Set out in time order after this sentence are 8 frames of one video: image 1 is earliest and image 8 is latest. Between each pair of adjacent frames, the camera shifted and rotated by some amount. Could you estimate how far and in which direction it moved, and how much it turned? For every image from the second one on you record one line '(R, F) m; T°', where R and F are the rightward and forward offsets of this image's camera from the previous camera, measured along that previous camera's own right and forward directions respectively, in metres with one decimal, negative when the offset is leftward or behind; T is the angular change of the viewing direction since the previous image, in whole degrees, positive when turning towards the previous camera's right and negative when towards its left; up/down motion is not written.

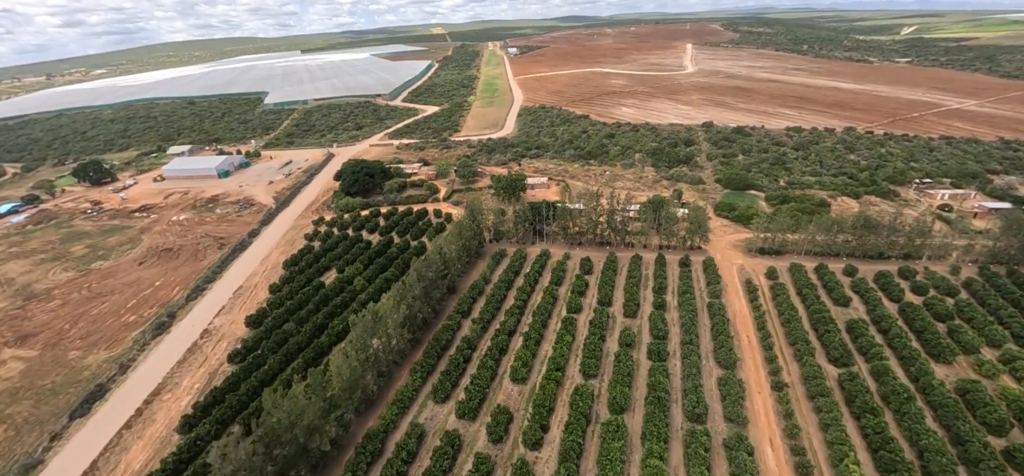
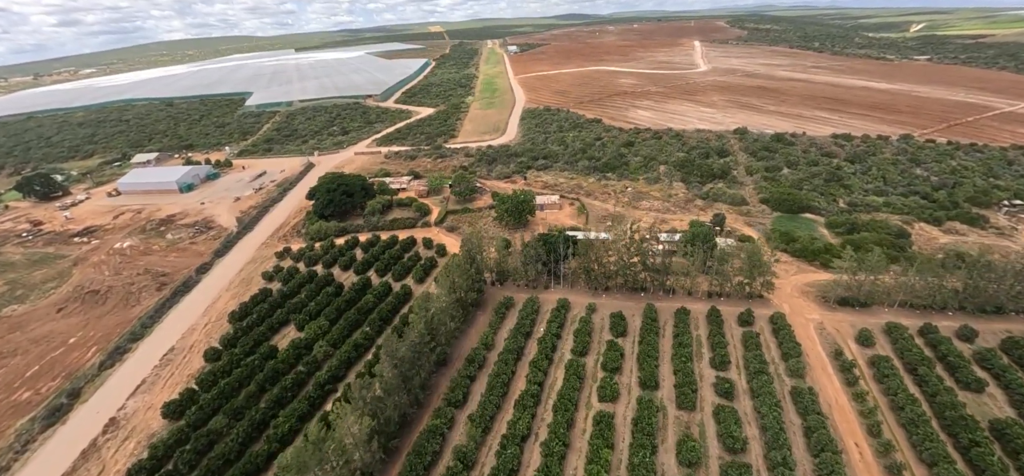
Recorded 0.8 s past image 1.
(-0.7, +7.9) m; 0°
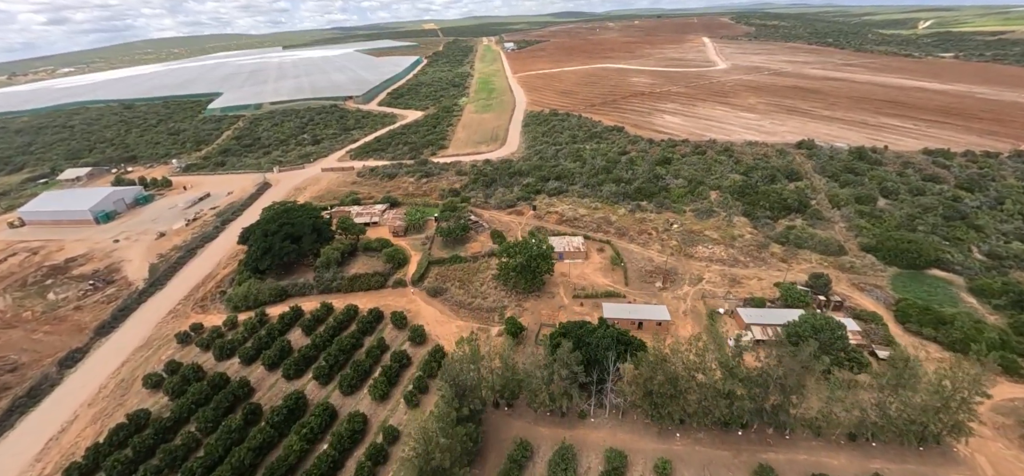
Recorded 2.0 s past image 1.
(-0.9, +11.3) m; +1°
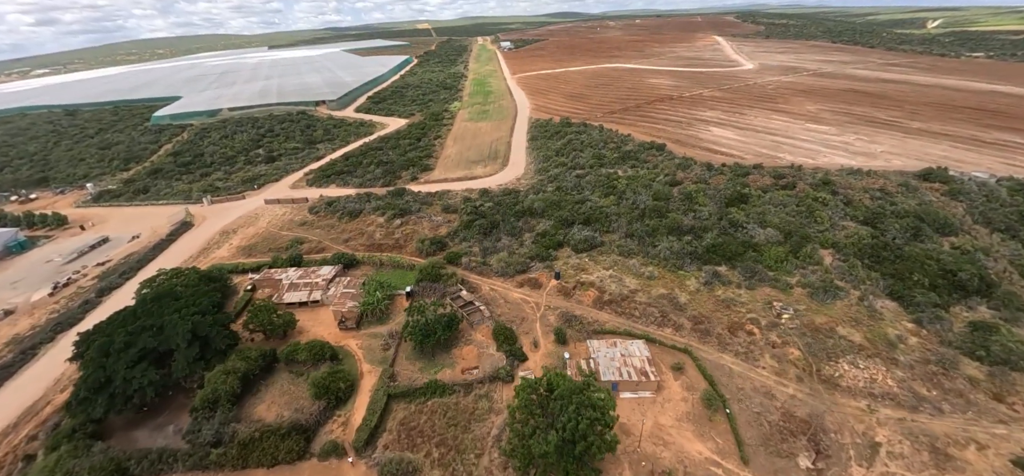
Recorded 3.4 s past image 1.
(-1.0, +12.4) m; +1°
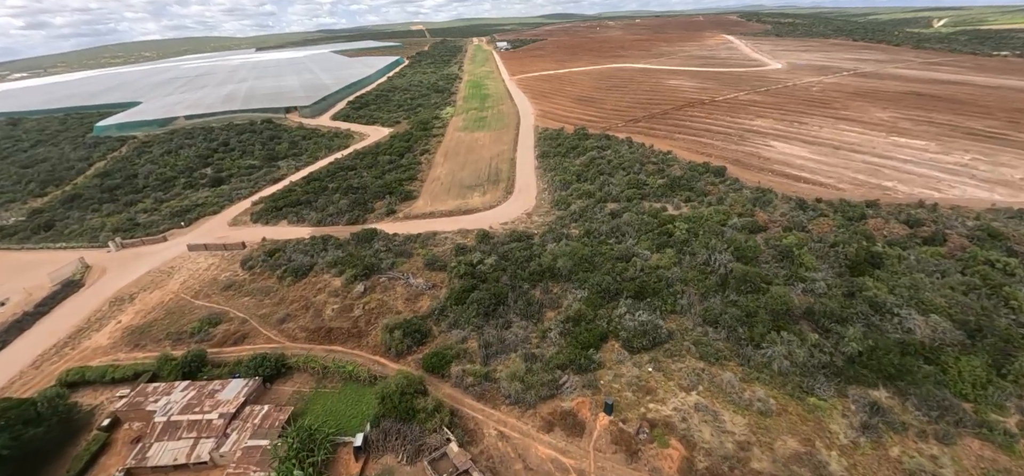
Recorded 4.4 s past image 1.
(-0.9, +9.7) m; +1°
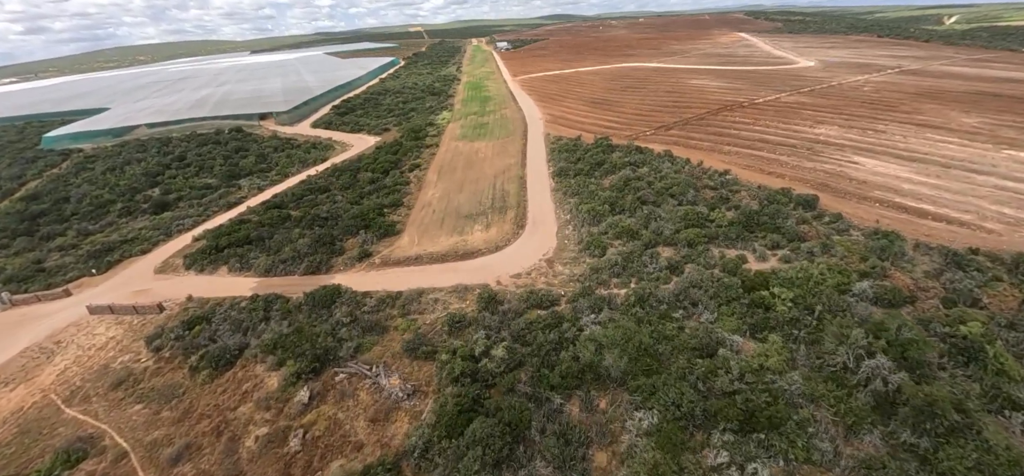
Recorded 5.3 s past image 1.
(-0.8, +7.4) m; 0°
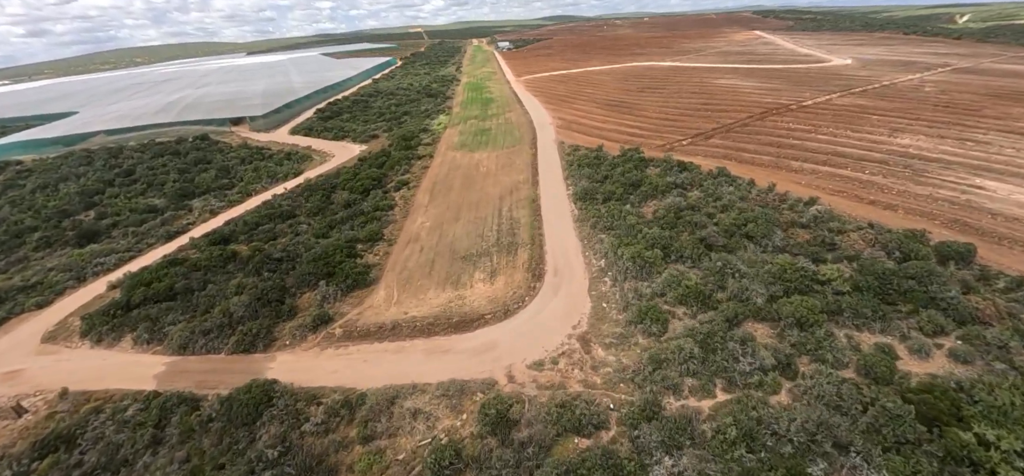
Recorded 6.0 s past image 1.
(-0.6, +6.4) m; 0°
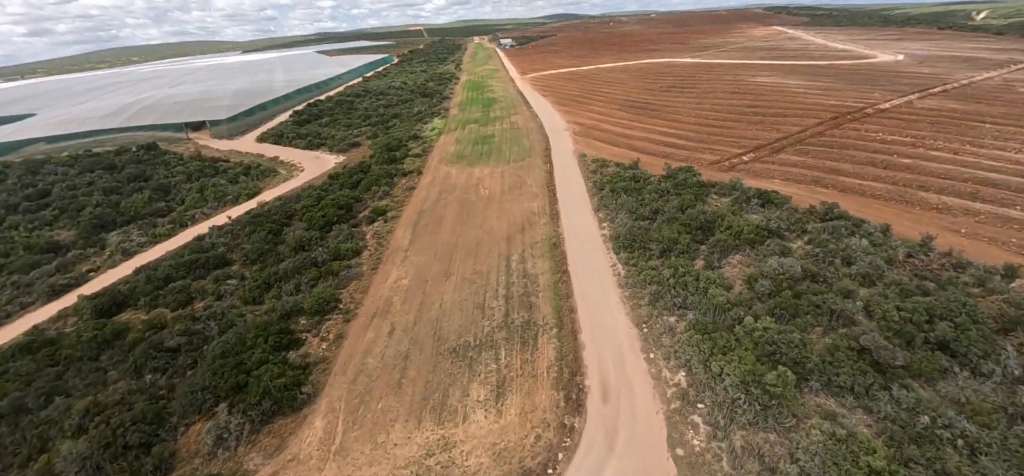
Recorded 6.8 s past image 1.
(-0.5, +7.0) m; 0°
